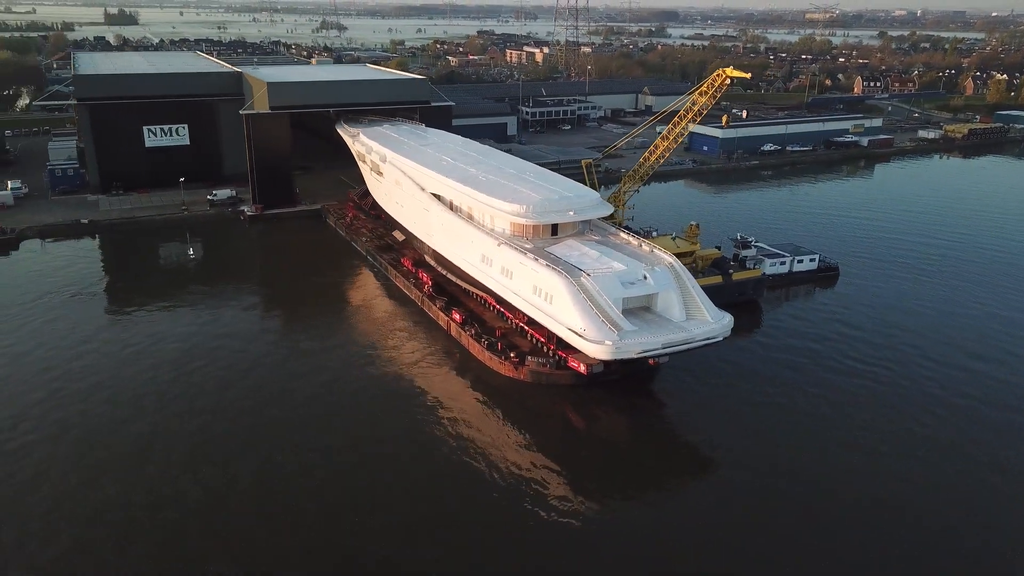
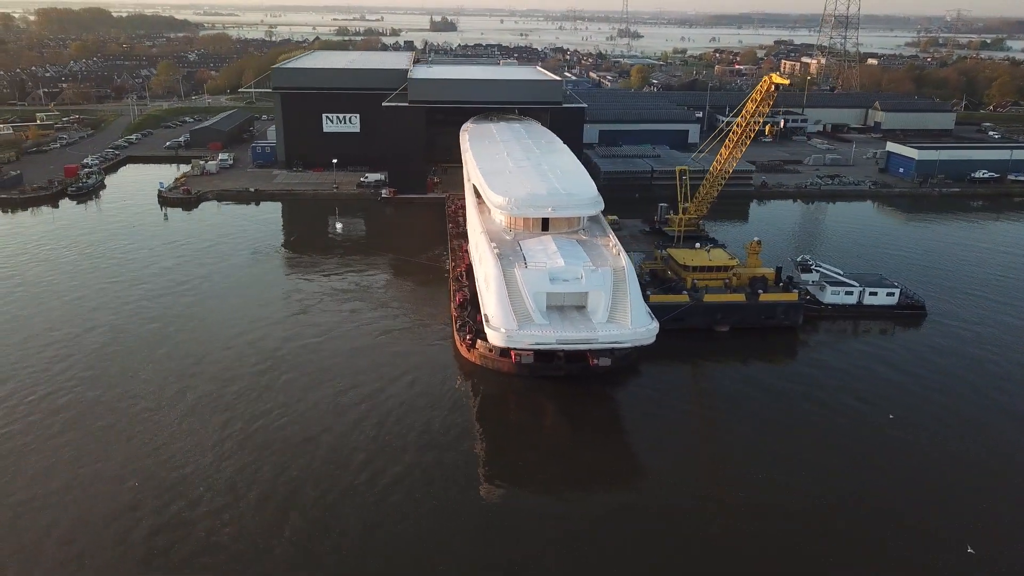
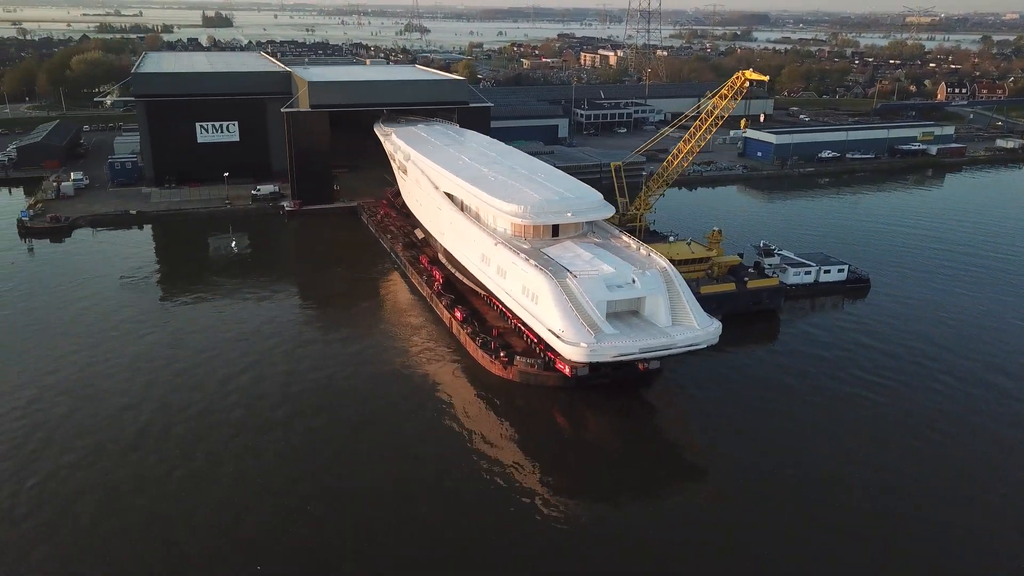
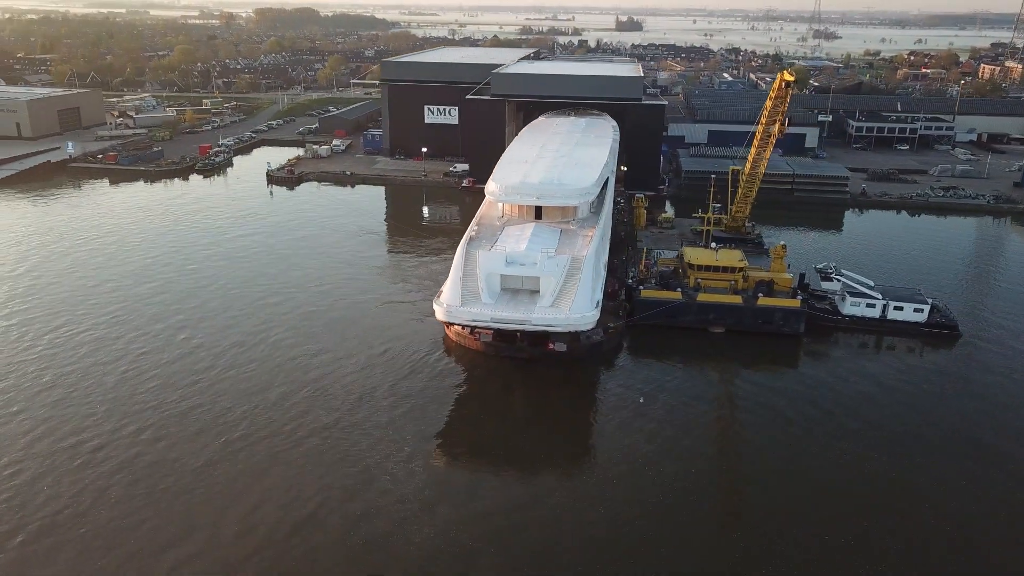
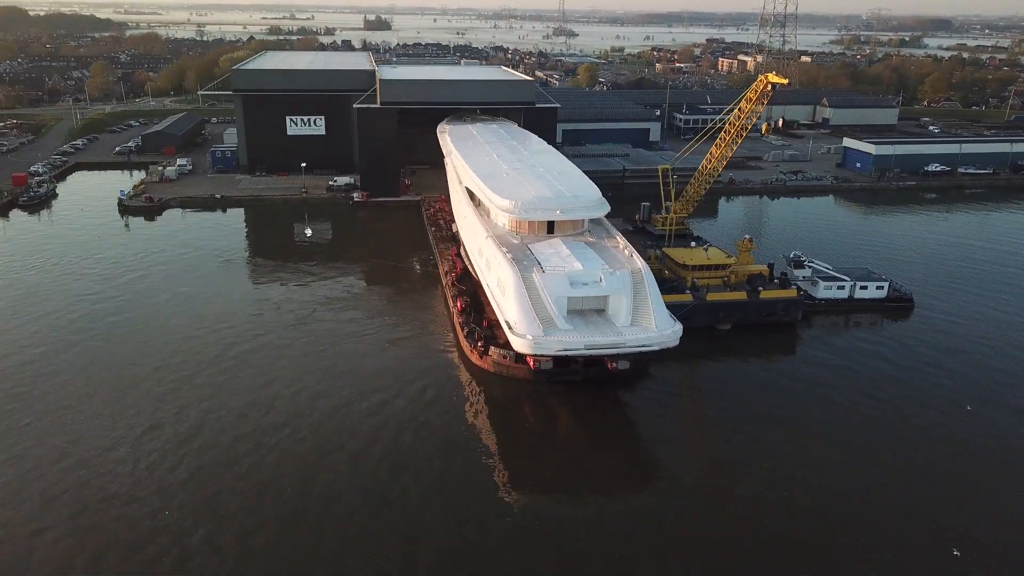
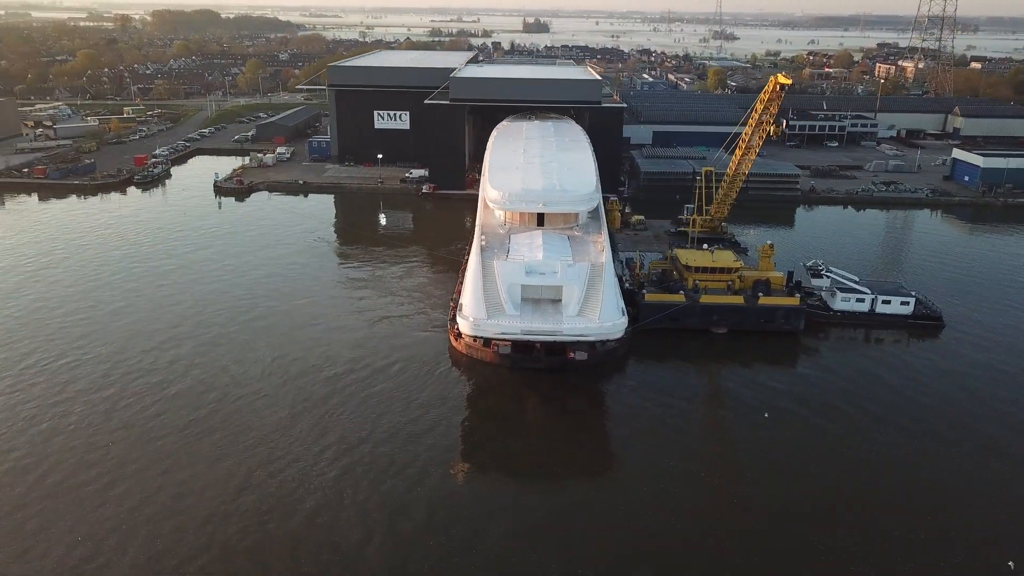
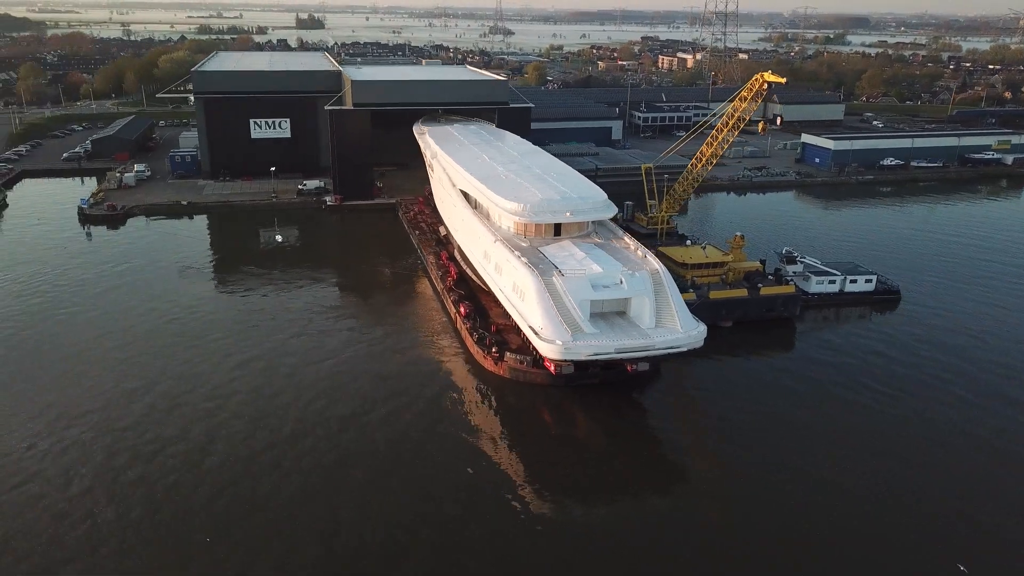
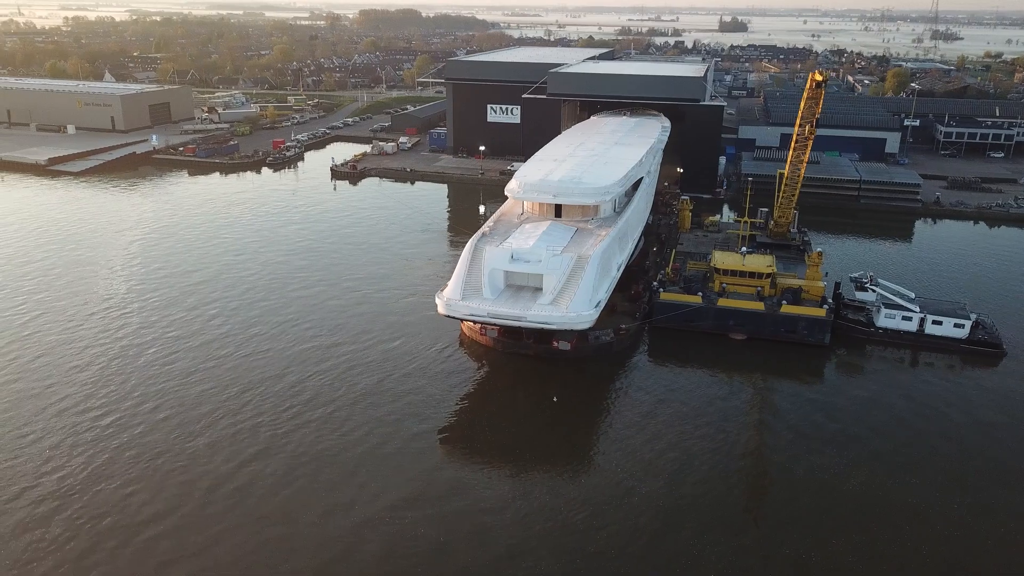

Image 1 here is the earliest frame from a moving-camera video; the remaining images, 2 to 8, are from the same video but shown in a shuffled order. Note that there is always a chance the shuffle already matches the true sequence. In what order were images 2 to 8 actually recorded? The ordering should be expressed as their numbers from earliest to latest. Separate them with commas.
3, 7, 5, 2, 6, 4, 8
